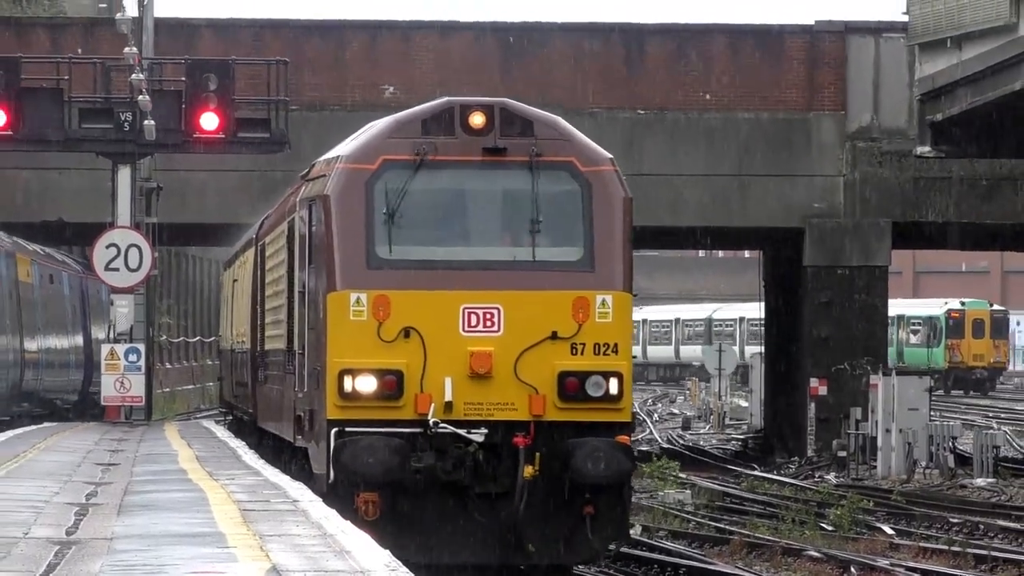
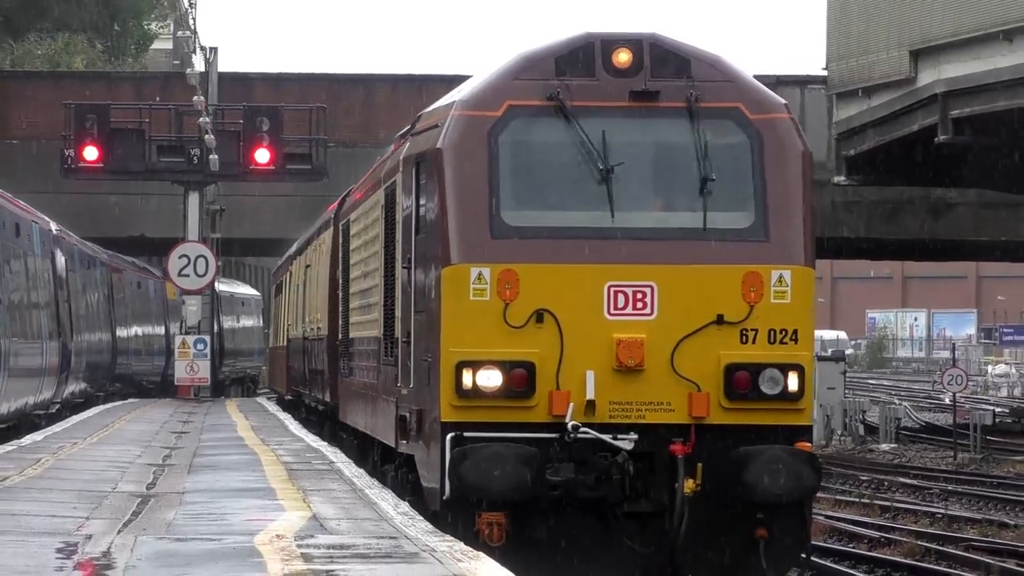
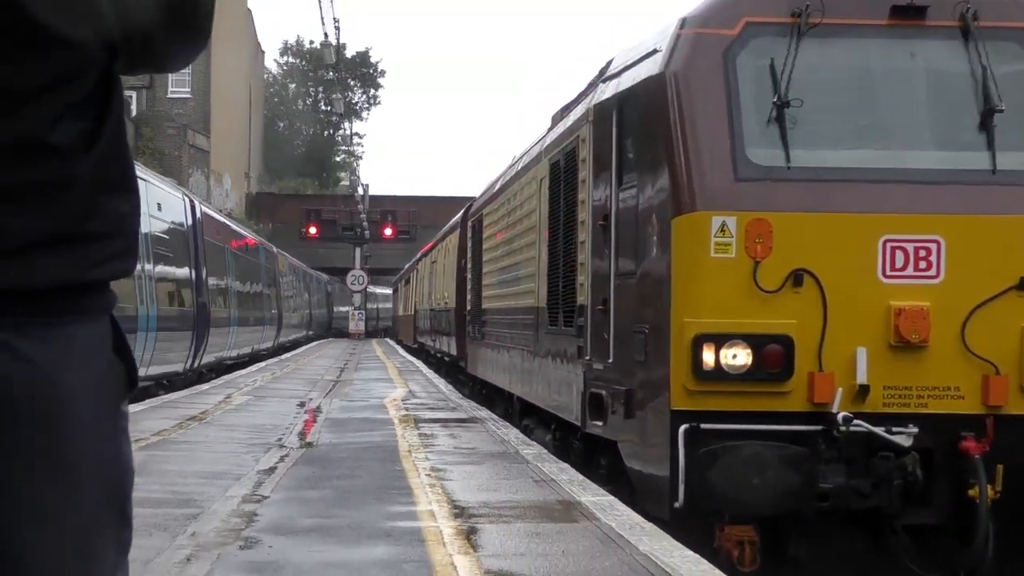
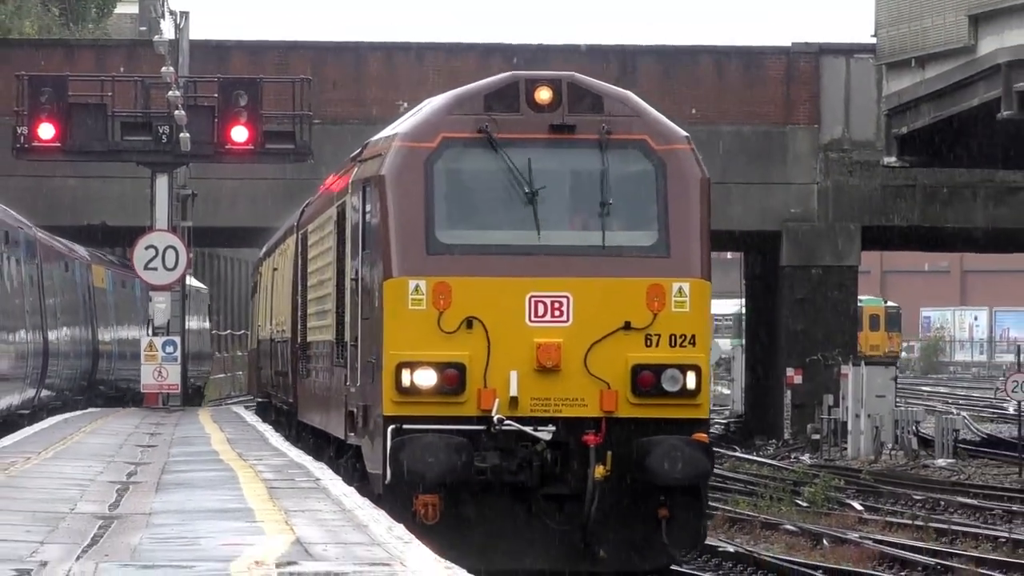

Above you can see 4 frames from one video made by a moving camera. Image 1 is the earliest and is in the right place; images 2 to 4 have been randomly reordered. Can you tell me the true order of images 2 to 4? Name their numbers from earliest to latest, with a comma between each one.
4, 2, 3
